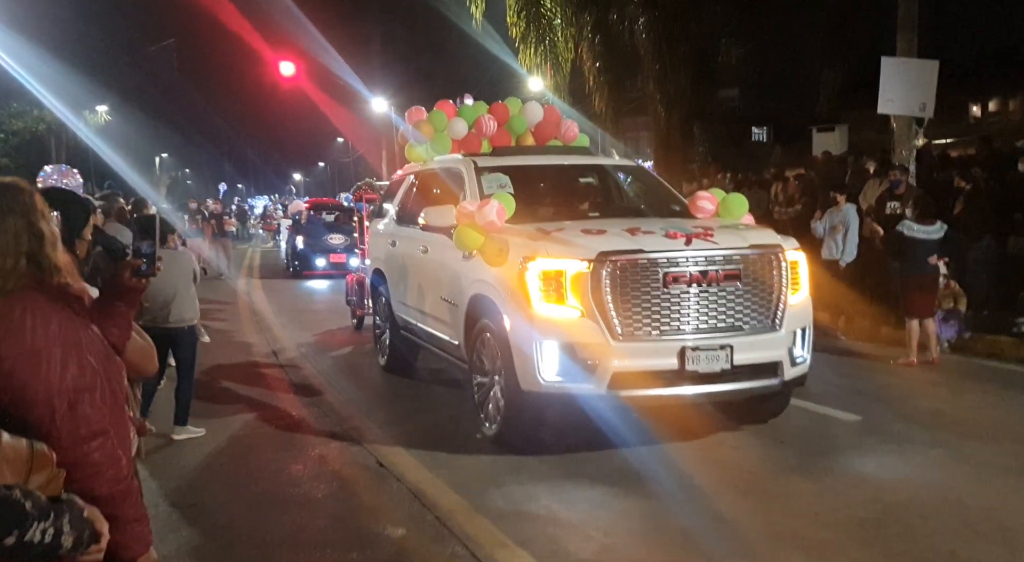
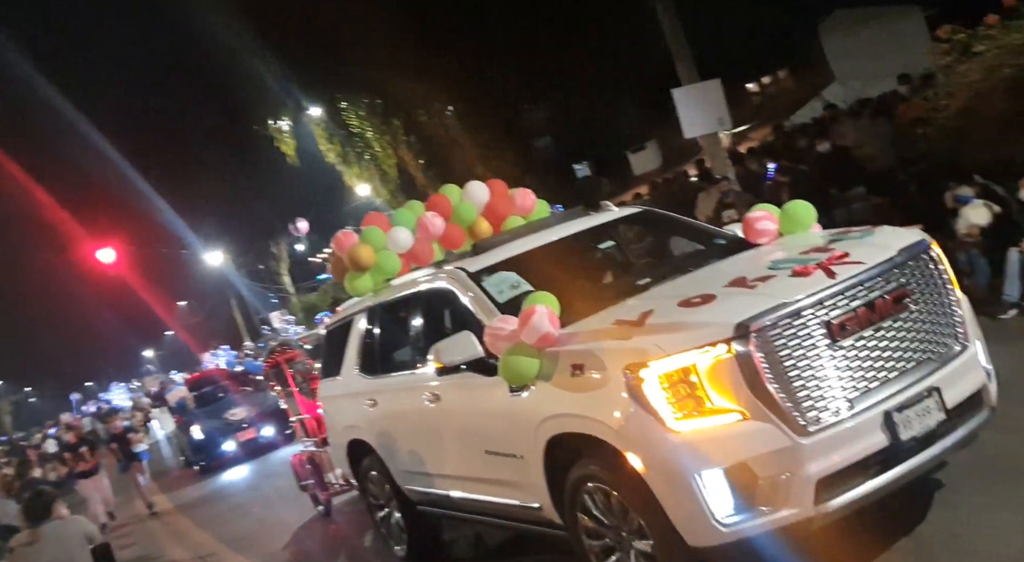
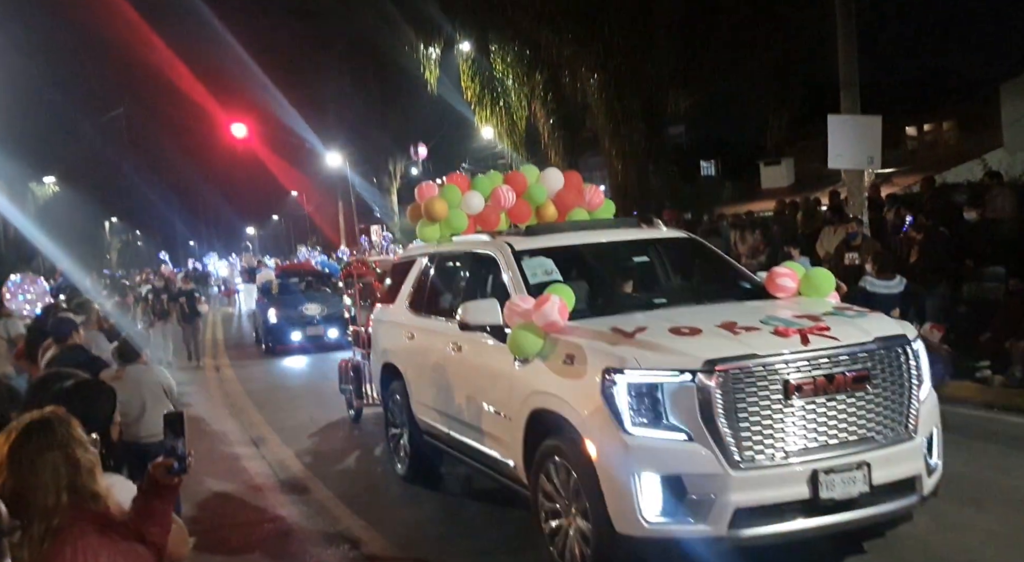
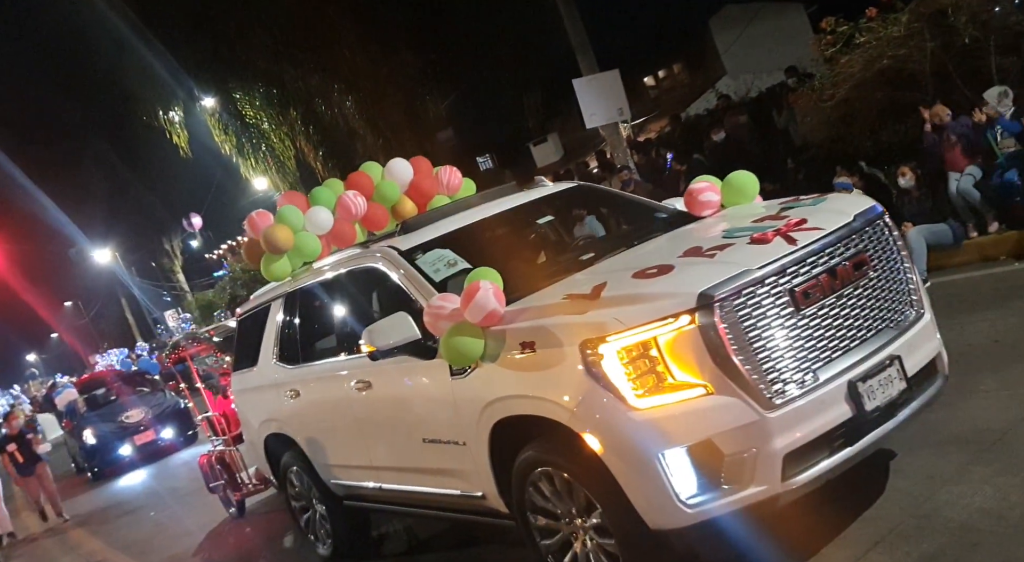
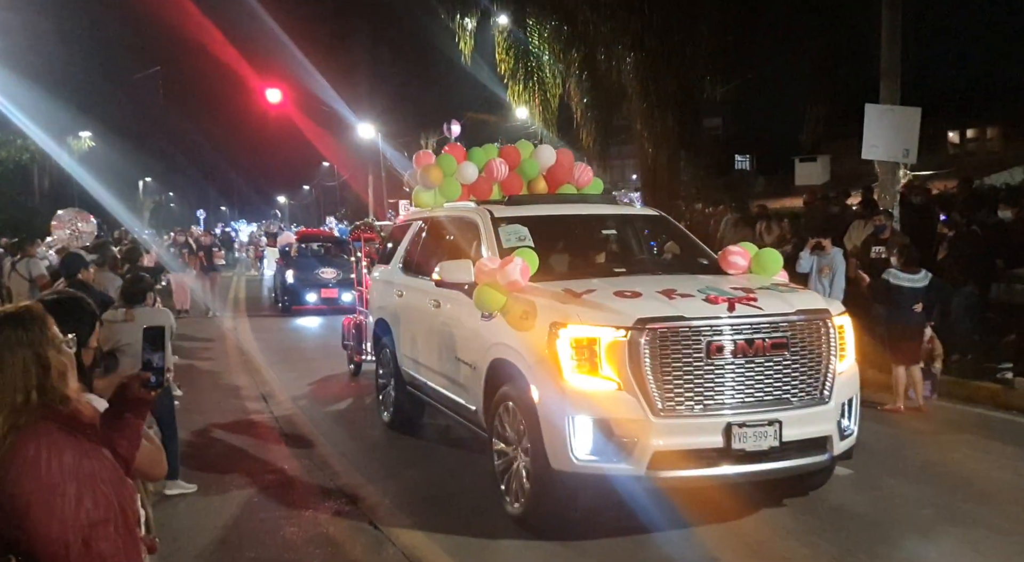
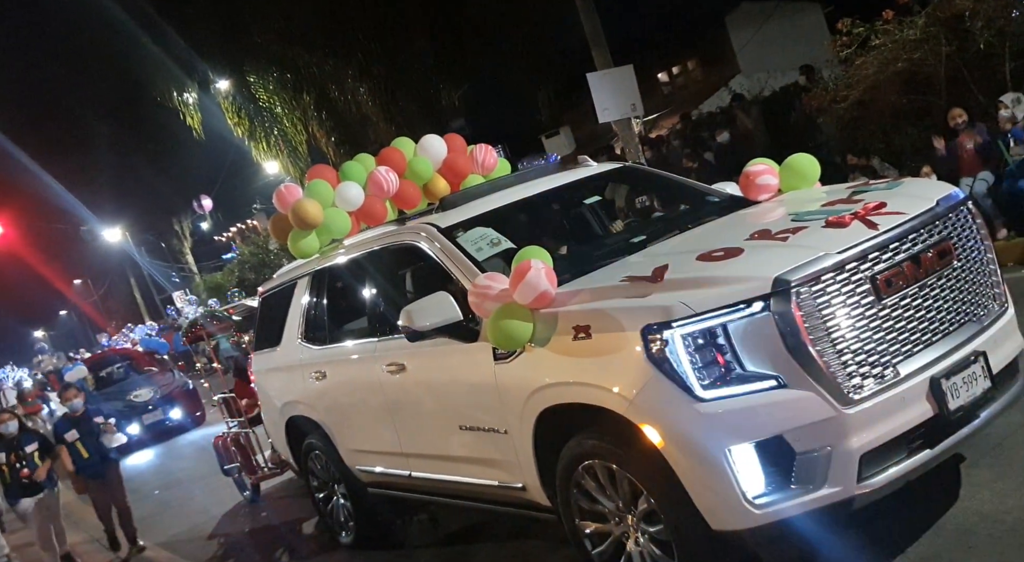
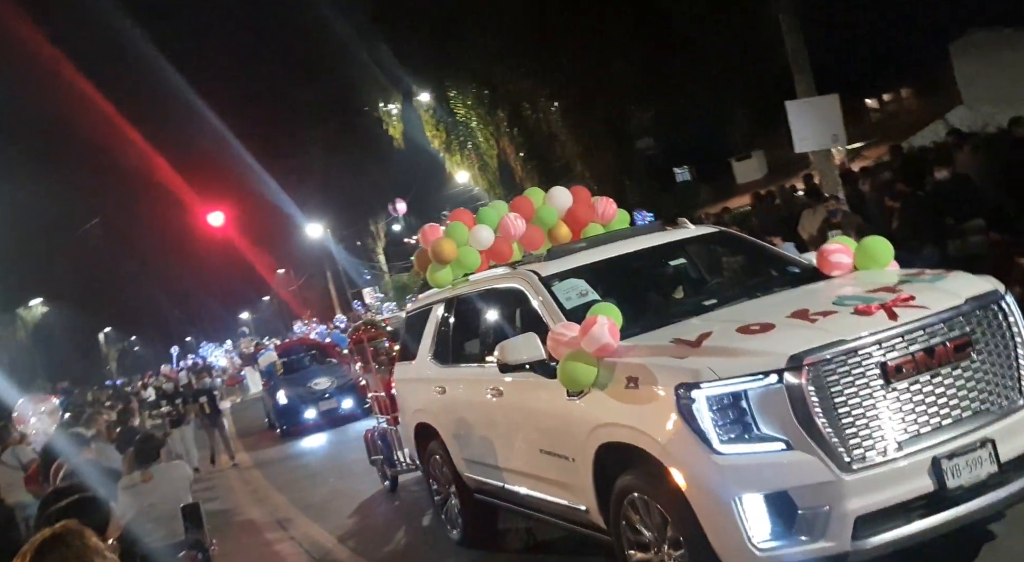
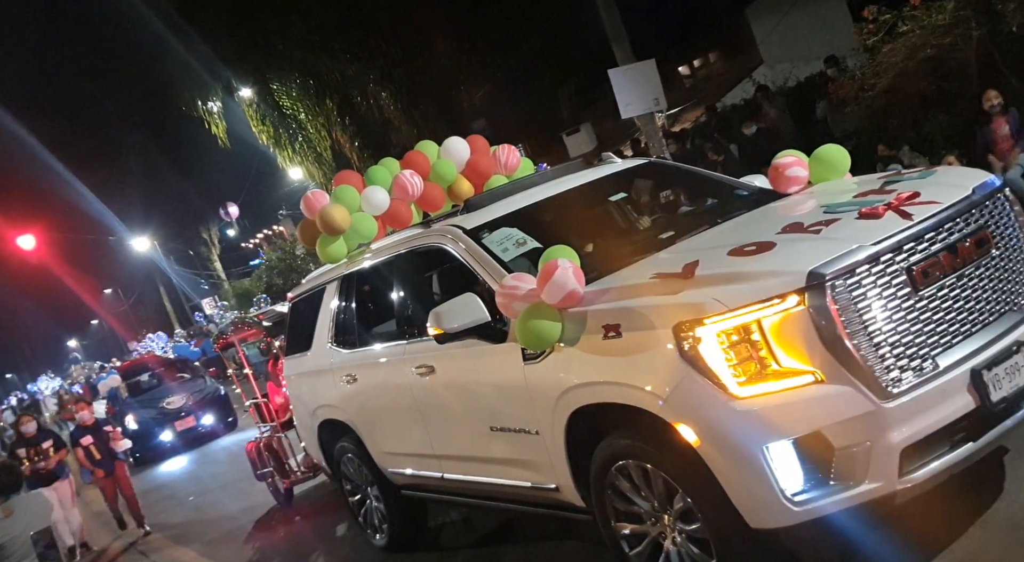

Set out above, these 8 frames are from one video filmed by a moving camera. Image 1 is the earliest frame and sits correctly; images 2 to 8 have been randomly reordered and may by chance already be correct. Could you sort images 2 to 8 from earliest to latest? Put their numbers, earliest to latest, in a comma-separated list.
5, 3, 7, 2, 4, 8, 6
